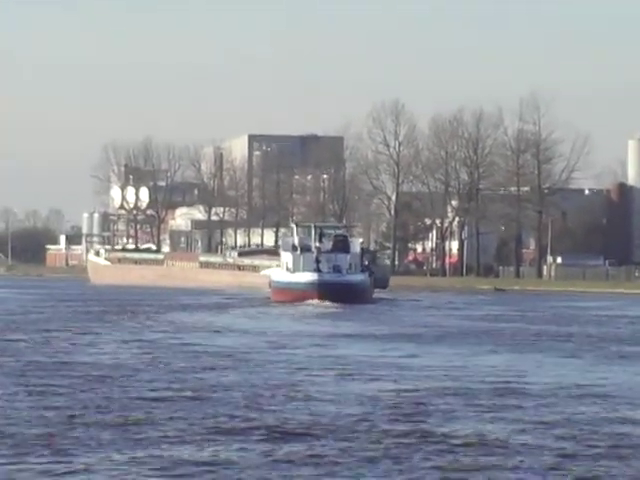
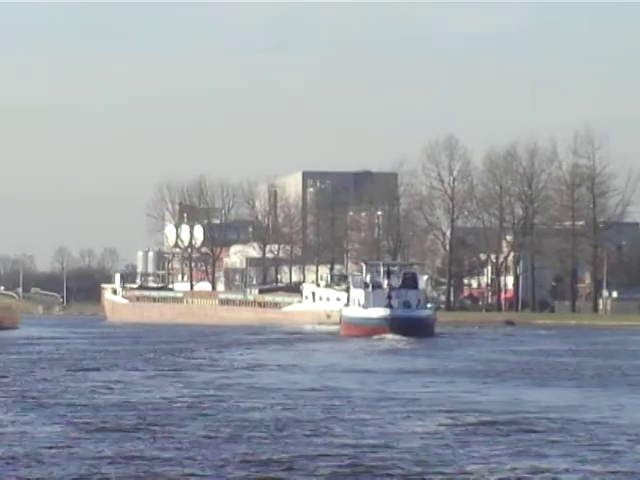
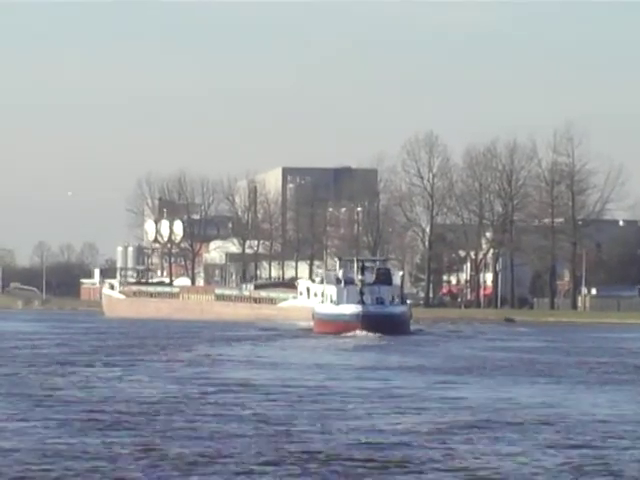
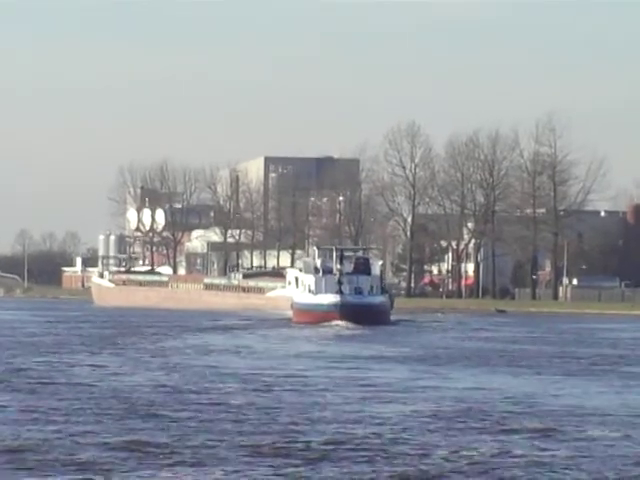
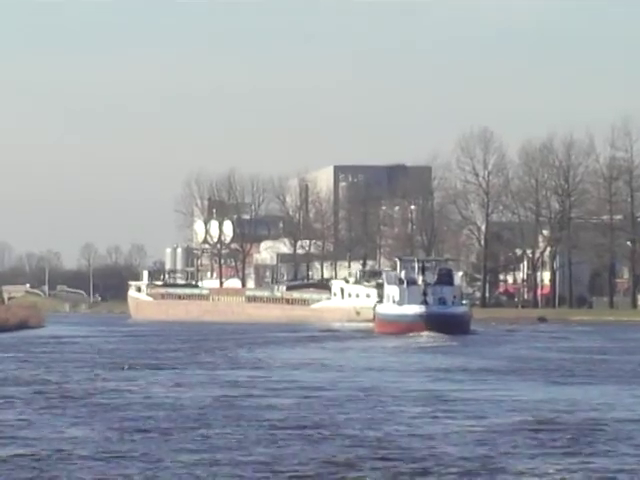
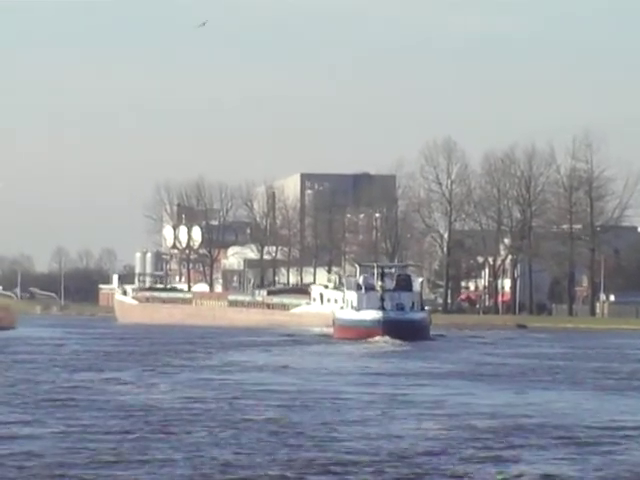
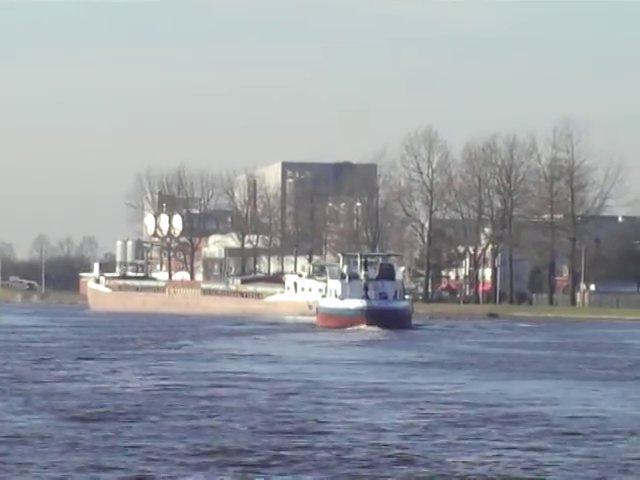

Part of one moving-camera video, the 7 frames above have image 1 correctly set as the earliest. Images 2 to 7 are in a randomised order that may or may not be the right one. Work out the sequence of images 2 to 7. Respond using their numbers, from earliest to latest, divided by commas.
4, 3, 6, 7, 2, 5
